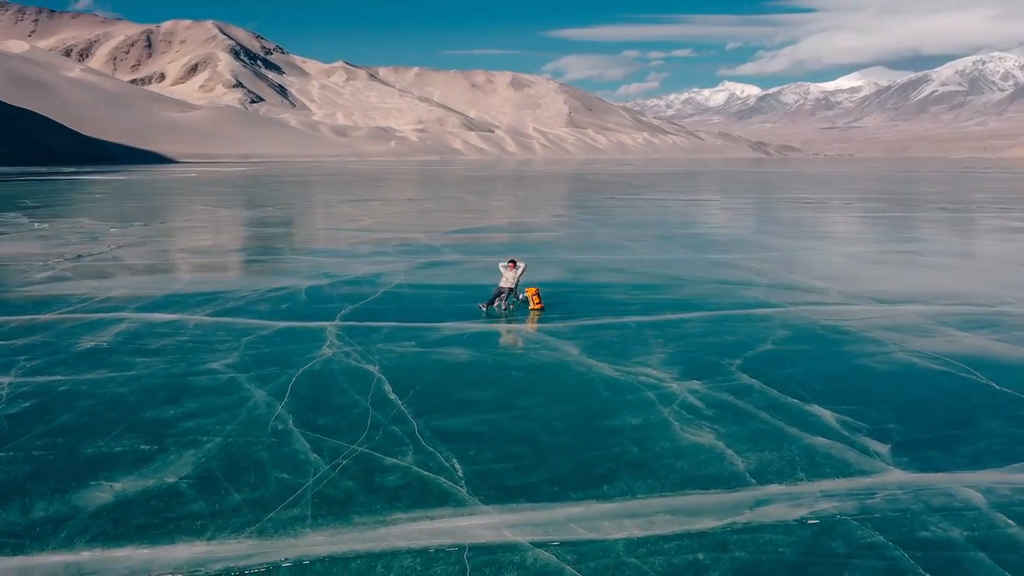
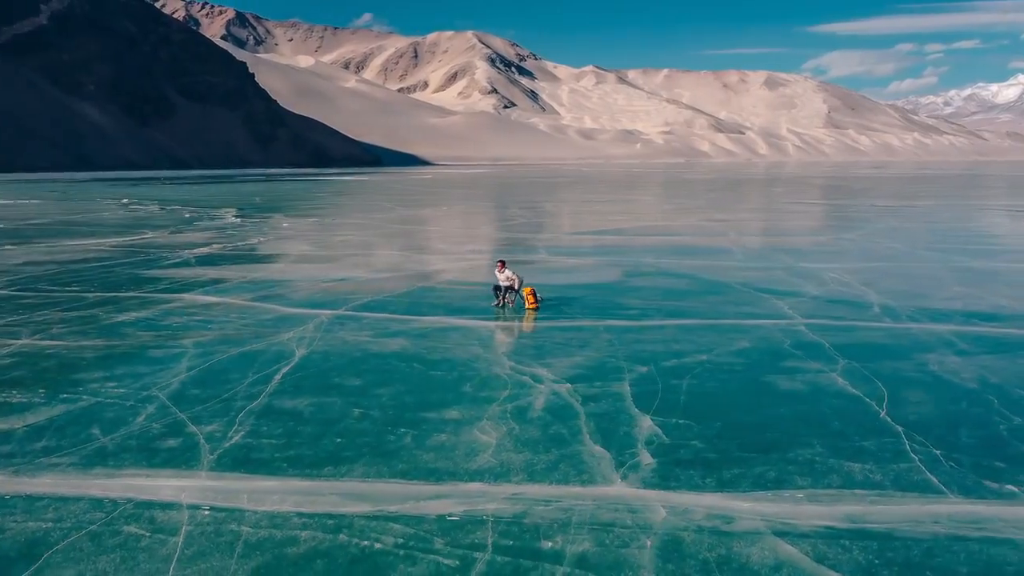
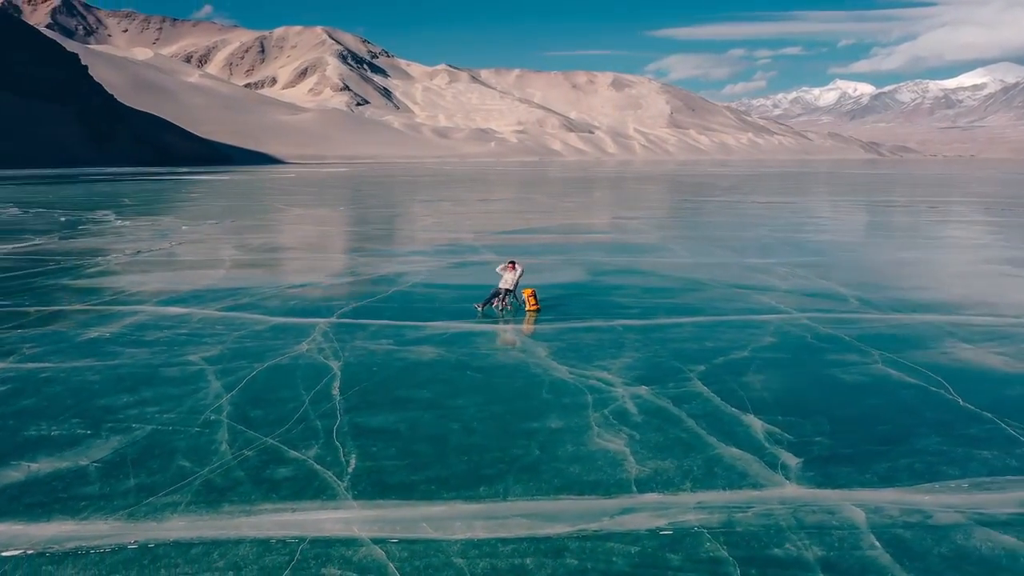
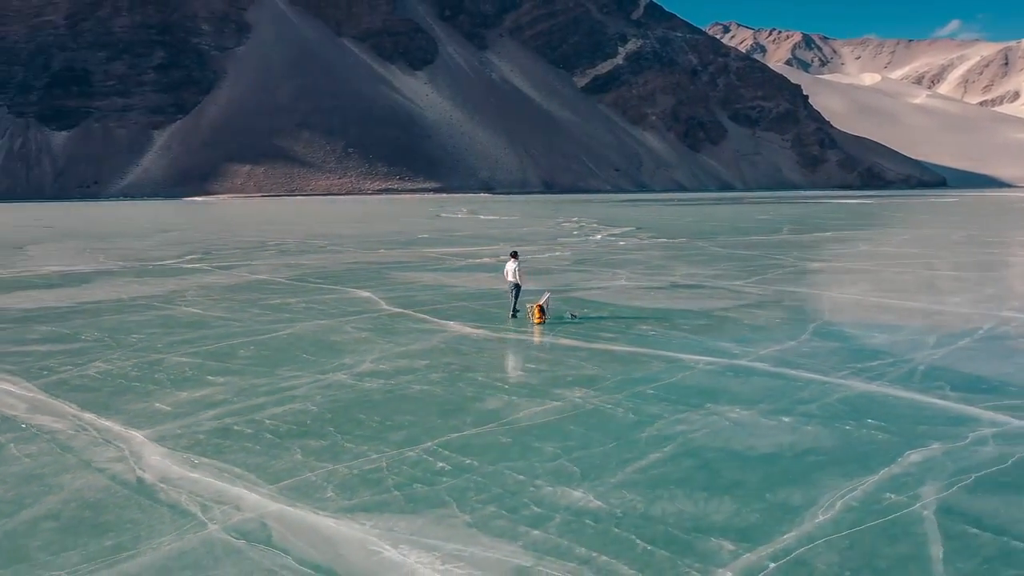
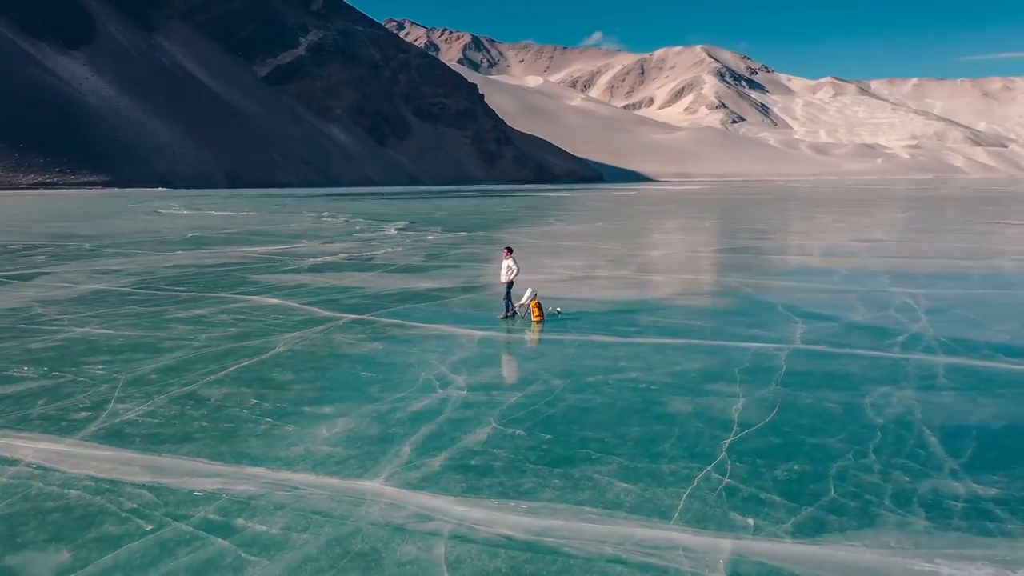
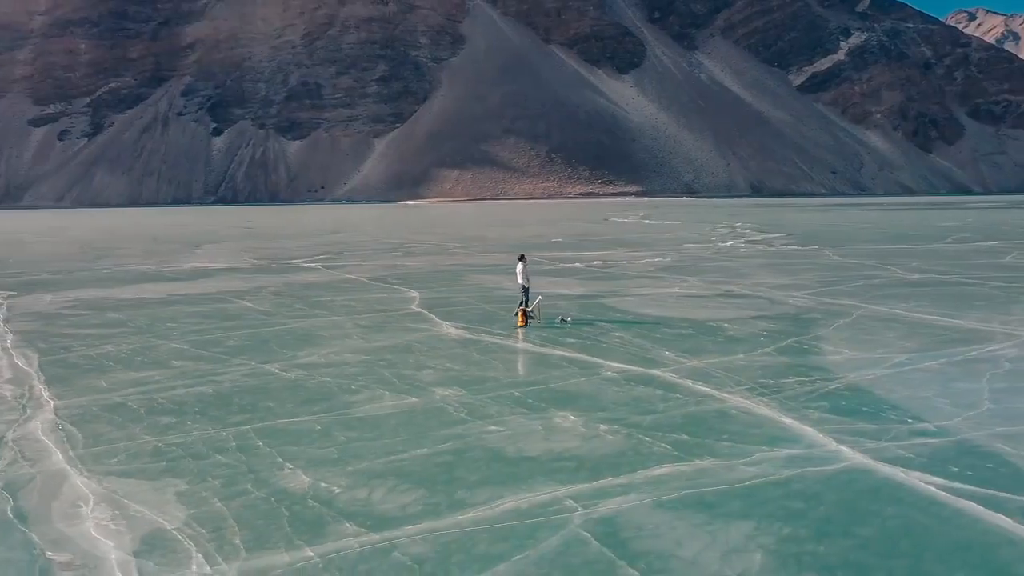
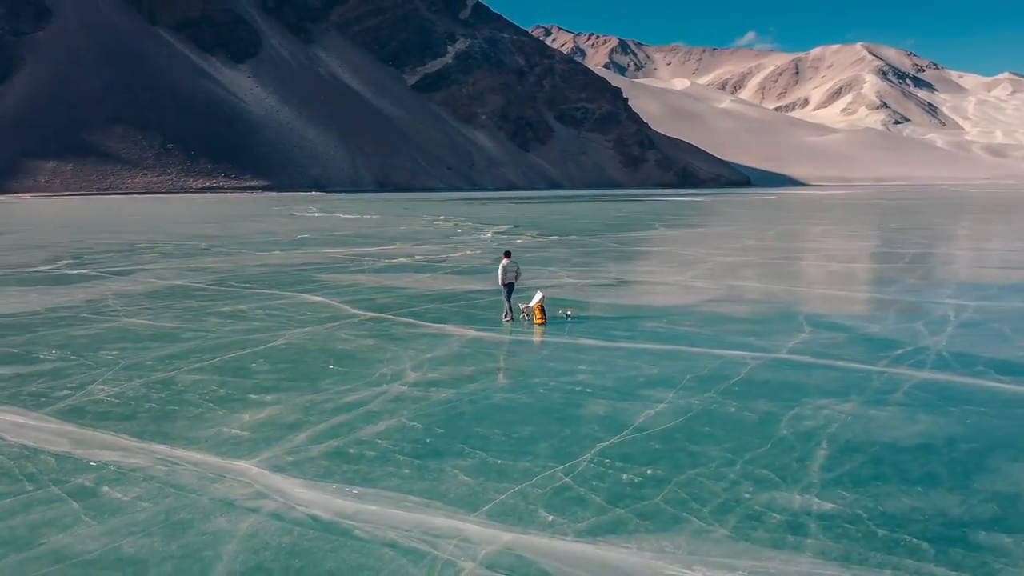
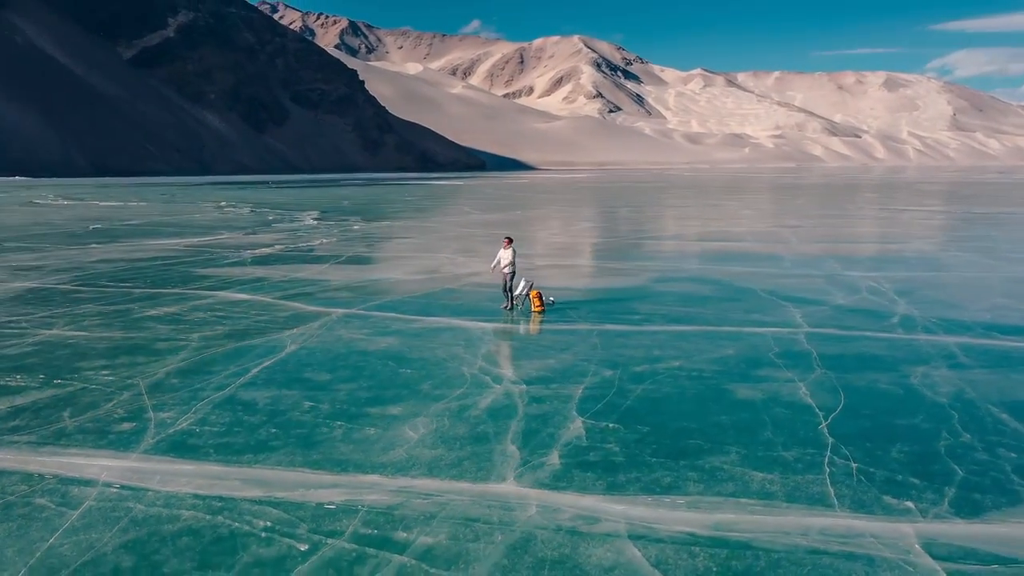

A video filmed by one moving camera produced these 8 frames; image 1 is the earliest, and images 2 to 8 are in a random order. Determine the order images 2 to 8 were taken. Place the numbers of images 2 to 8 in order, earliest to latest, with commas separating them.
3, 2, 8, 5, 7, 4, 6
